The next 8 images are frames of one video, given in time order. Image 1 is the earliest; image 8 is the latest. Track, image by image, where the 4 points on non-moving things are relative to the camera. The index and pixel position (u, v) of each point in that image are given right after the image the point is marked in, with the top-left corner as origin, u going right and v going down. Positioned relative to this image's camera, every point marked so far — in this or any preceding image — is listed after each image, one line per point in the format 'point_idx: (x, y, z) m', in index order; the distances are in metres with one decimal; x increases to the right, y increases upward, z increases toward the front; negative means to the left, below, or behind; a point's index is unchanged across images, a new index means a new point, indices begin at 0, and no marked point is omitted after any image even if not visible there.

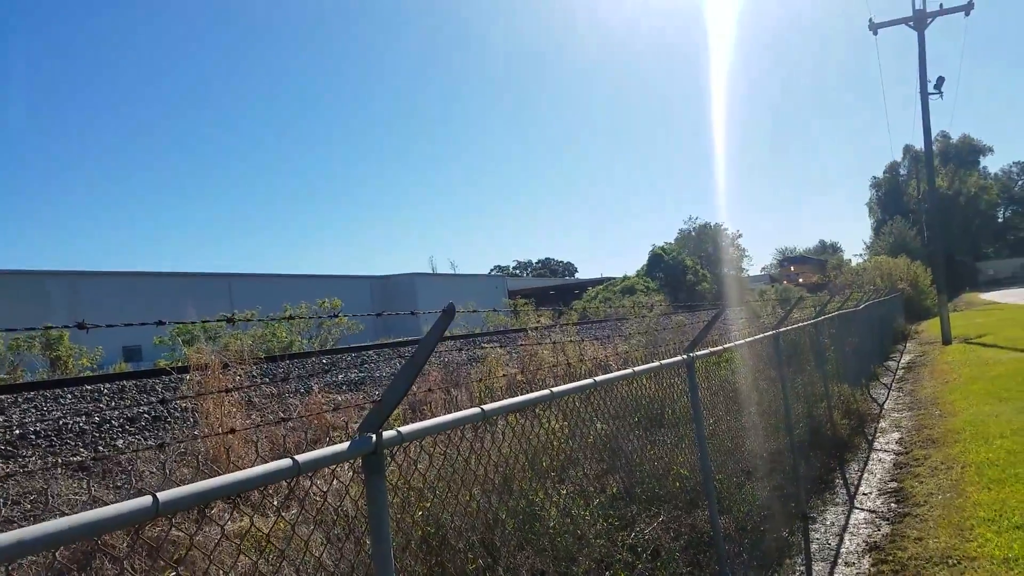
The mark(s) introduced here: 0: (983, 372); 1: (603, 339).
0: (+12.1, -2.0, +17.1) m
1: (+2.2, -0.7, +15.9) m
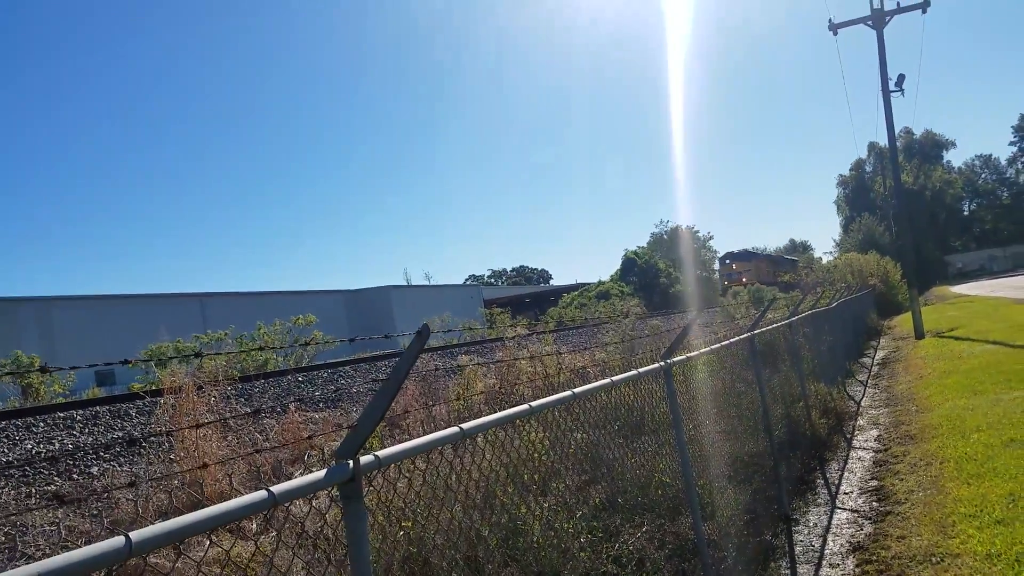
0: (+11.4, -1.9, +17.1) m
1: (+1.5, -1.0, +15.5) m
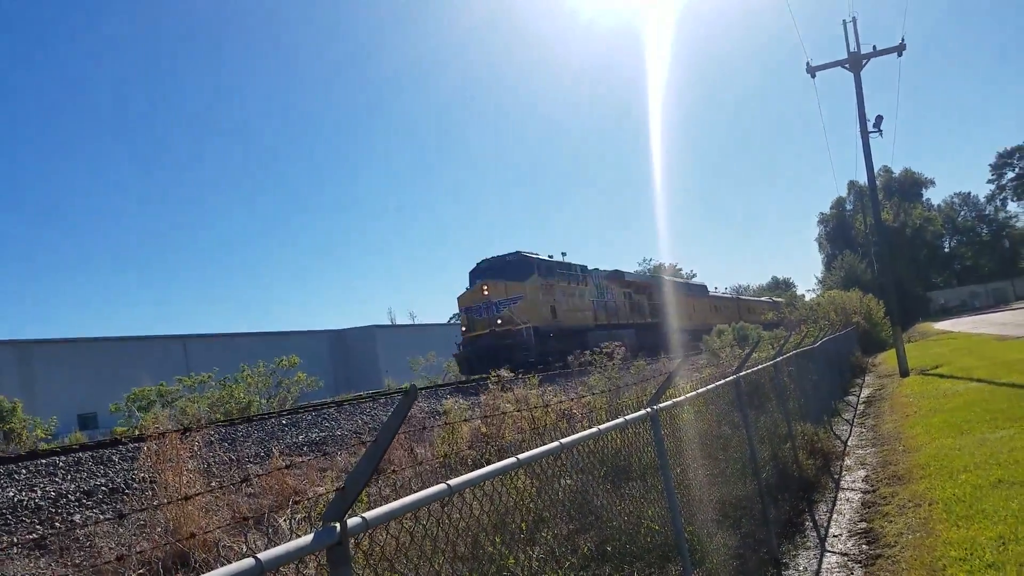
0: (+11.0, -3.1, +17.1) m
1: (+1.1, -2.2, +15.4) m
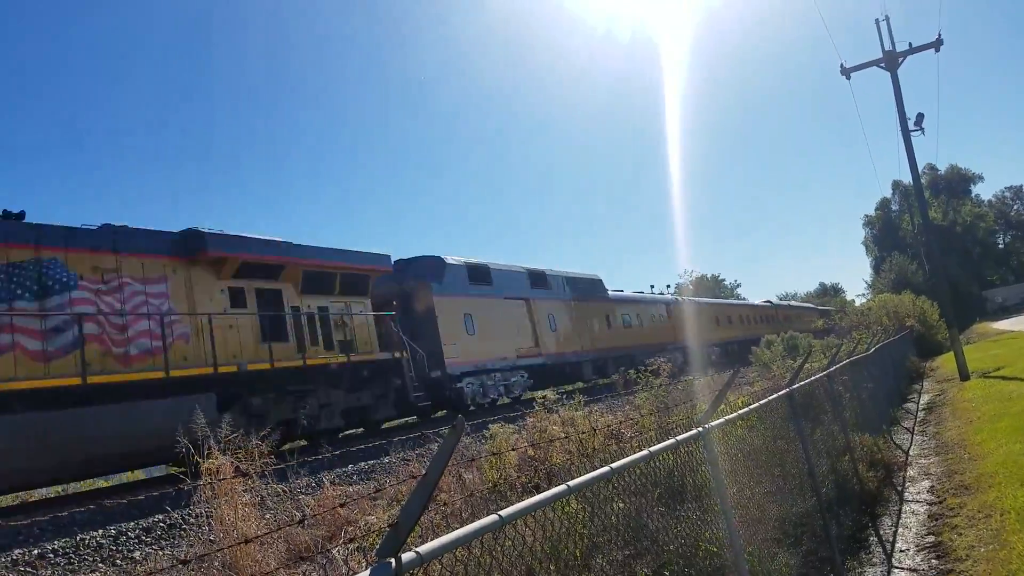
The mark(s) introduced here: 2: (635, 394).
0: (+12.2, -3.2, +16.3) m
1: (+2.2, -2.8, +15.2) m
2: (+2.8, -2.7, +15.5) m
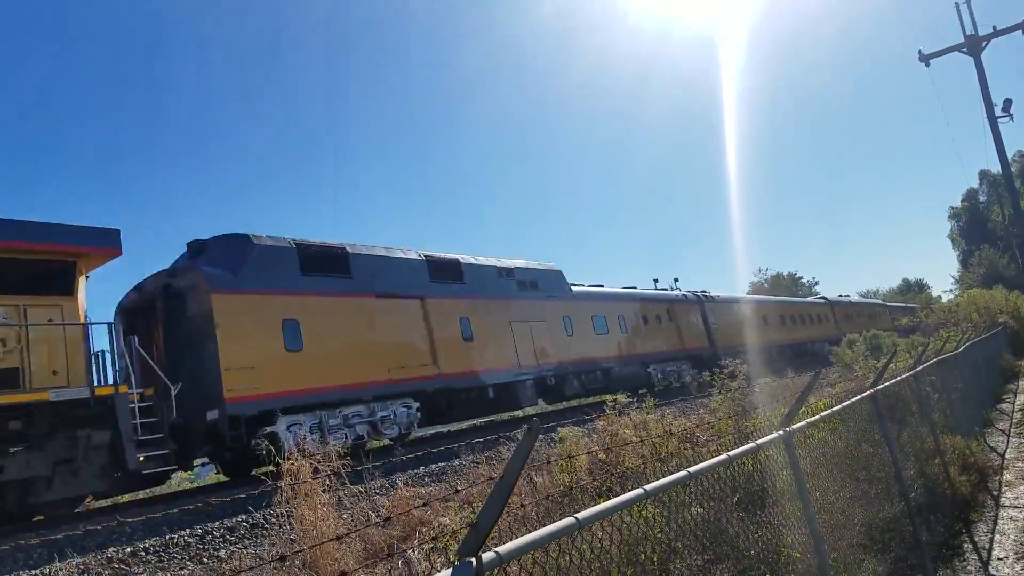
0: (+14.1, -3.0, +15.2) m
1: (+4.0, -2.8, +15.0) m
2: (+4.6, -2.6, +15.2) m
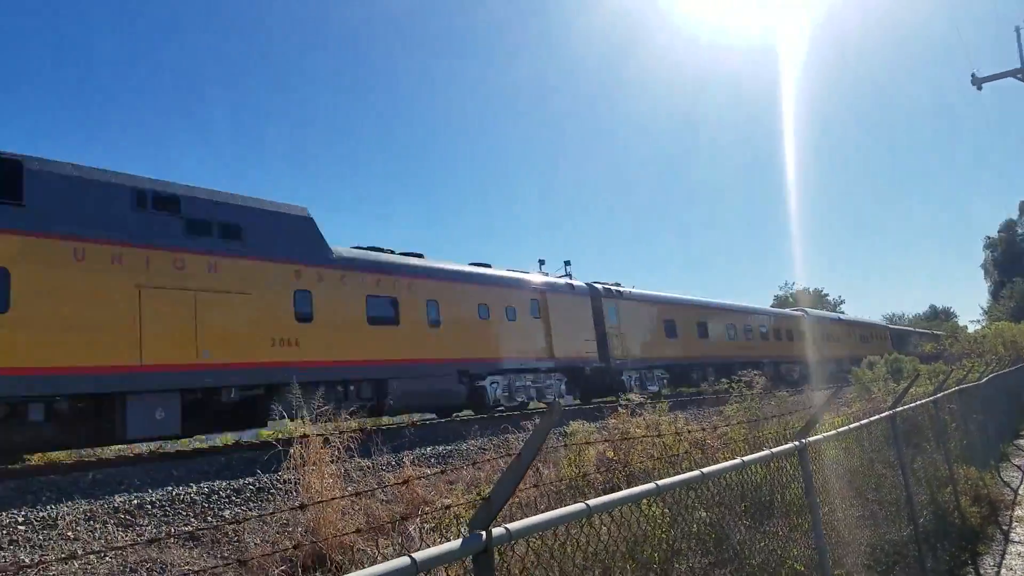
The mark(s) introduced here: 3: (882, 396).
0: (+14.4, -3.8, +14.9) m
1: (+4.4, -2.7, +14.9) m
2: (+5.0, -2.6, +15.1) m
3: (+9.6, -2.7, +16.9) m
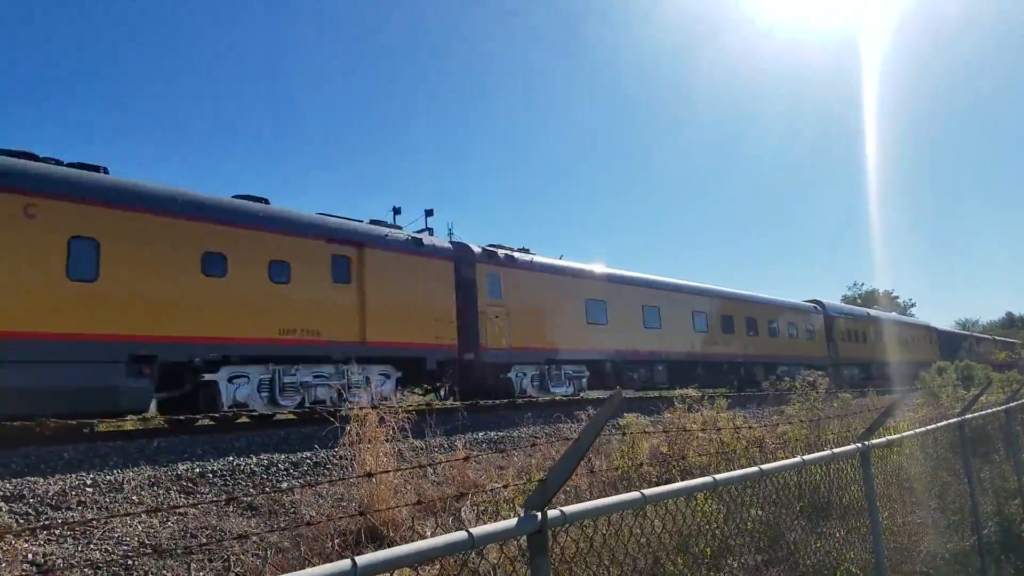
0: (+15.8, -4.0, +14.0) m
1: (+5.8, -2.5, +14.7) m
2: (+6.4, -2.4, +14.9) m
3: (+11.1, -2.7, +16.4) m
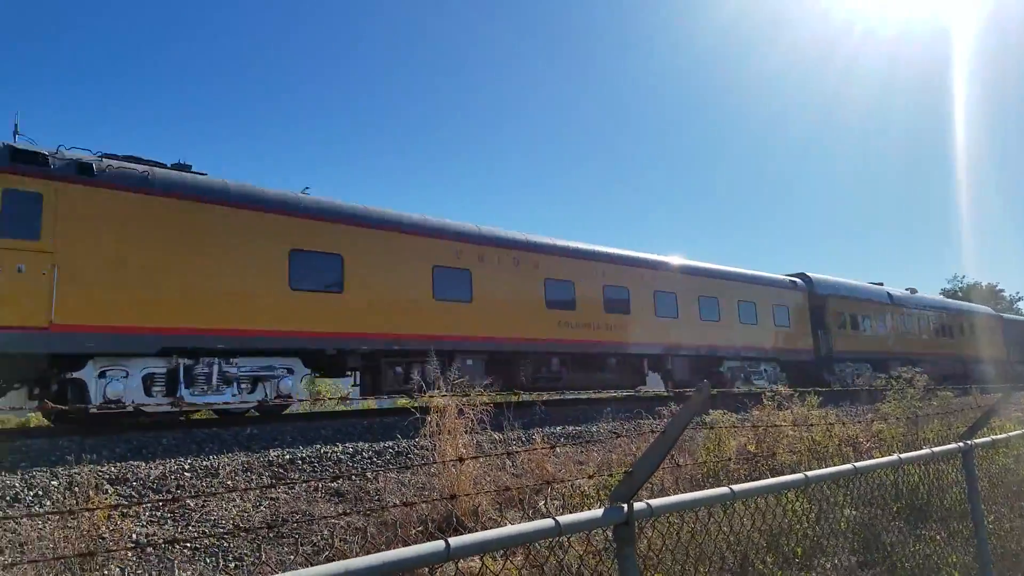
0: (+17.6, -3.8, +12.6) m
1: (+7.8, -2.4, +14.3) m
2: (+8.5, -2.3, +14.4) m
3: (+13.3, -2.5, +15.4) m
